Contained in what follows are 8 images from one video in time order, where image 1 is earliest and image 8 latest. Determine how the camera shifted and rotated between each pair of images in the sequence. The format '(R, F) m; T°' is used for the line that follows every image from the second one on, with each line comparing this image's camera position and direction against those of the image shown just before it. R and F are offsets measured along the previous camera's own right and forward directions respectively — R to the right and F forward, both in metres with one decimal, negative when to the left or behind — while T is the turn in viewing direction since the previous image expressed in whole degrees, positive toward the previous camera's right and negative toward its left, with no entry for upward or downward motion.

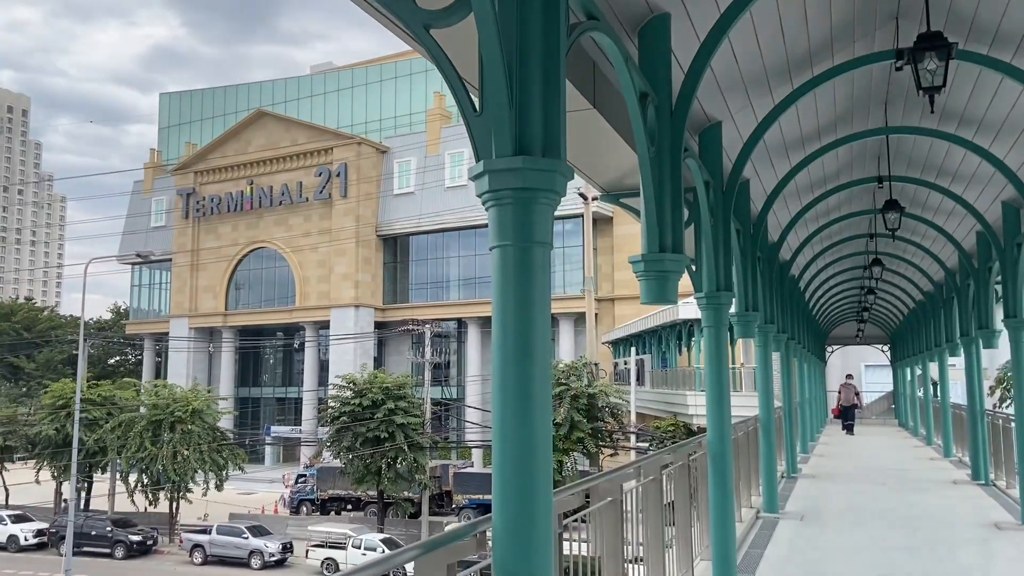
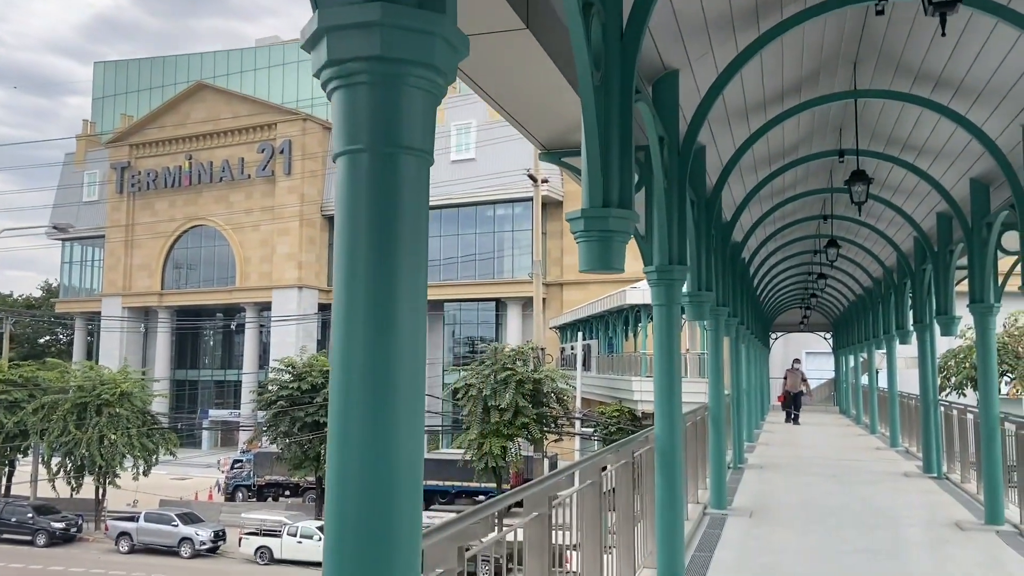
(+0.1, +0.7) m; +4°
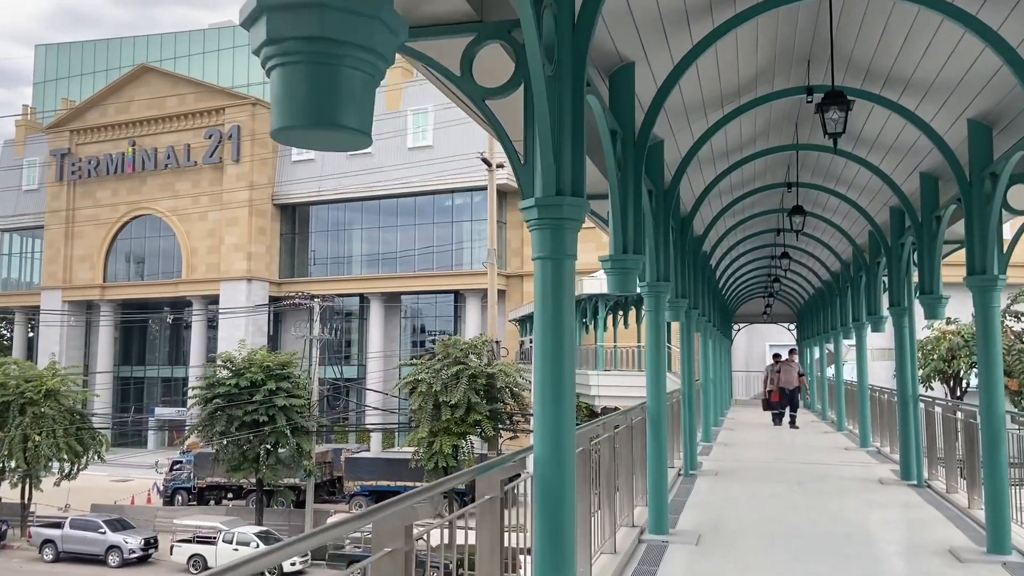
(+0.6, +1.5) m; +2°
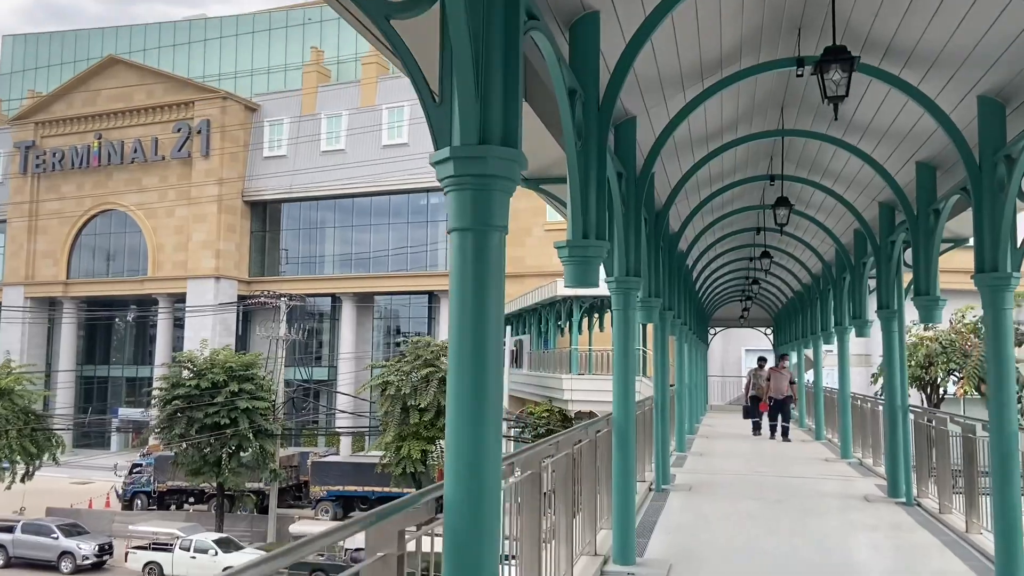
(+0.2, +0.7) m; +2°
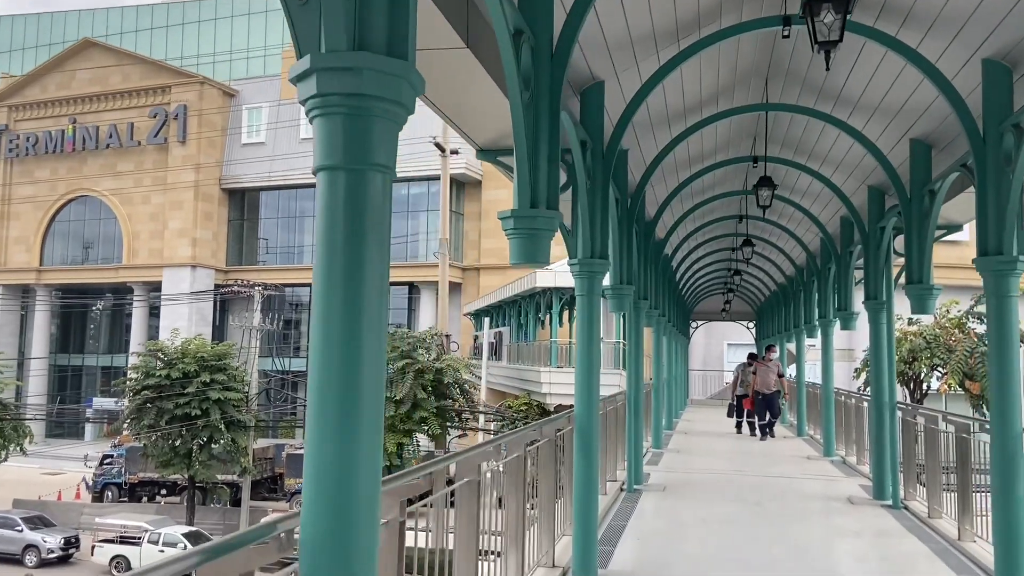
(+0.2, +0.5) m; +1°
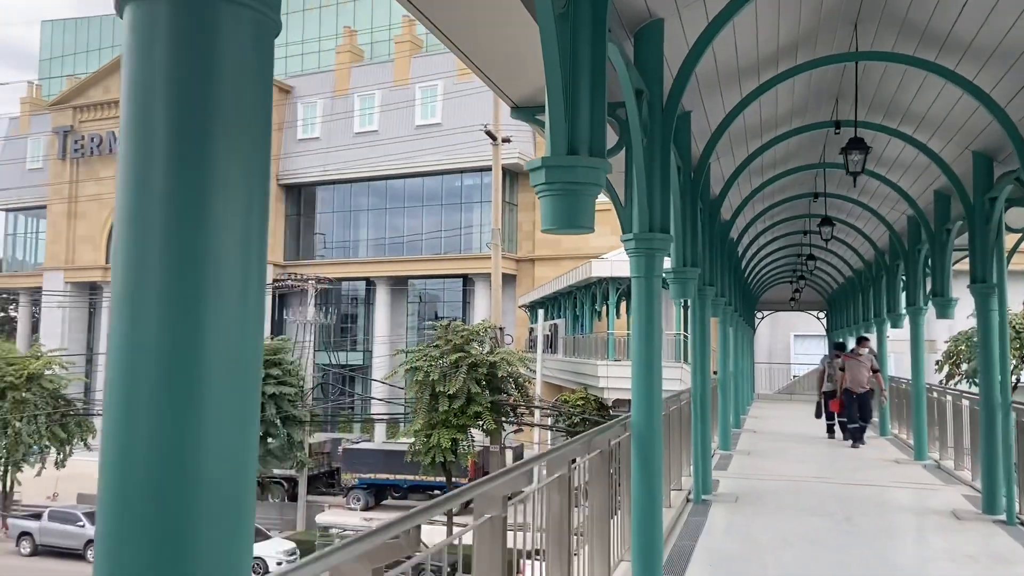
(+0.1, +0.8) m; -4°
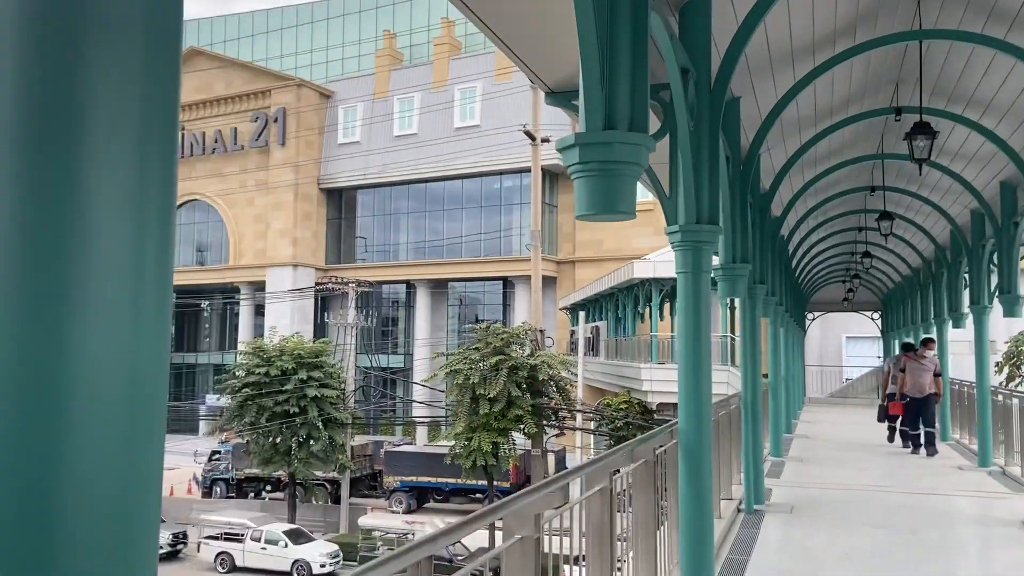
(0.0, +0.2) m; -3°
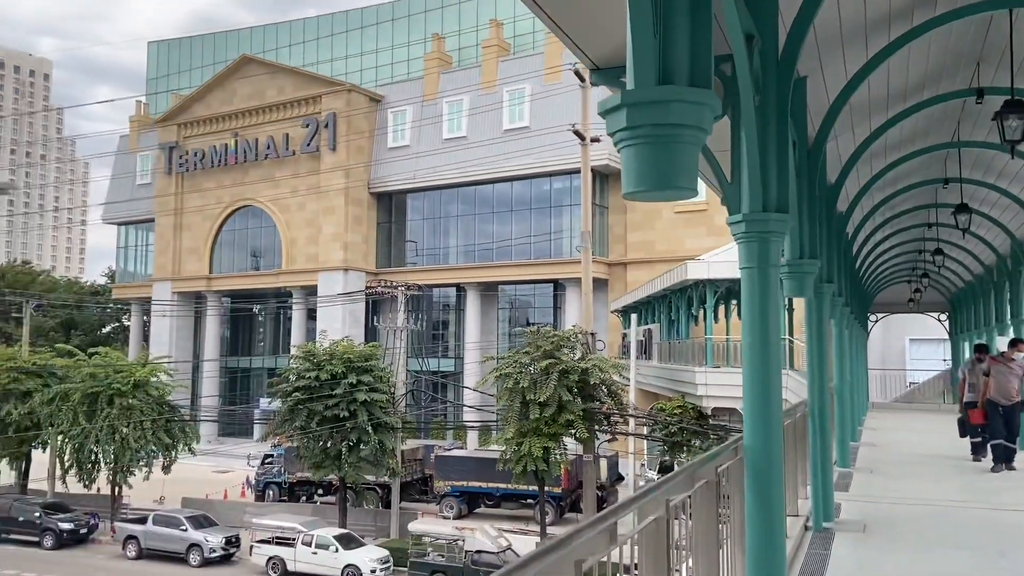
(0.0, +0.4) m; -4°
